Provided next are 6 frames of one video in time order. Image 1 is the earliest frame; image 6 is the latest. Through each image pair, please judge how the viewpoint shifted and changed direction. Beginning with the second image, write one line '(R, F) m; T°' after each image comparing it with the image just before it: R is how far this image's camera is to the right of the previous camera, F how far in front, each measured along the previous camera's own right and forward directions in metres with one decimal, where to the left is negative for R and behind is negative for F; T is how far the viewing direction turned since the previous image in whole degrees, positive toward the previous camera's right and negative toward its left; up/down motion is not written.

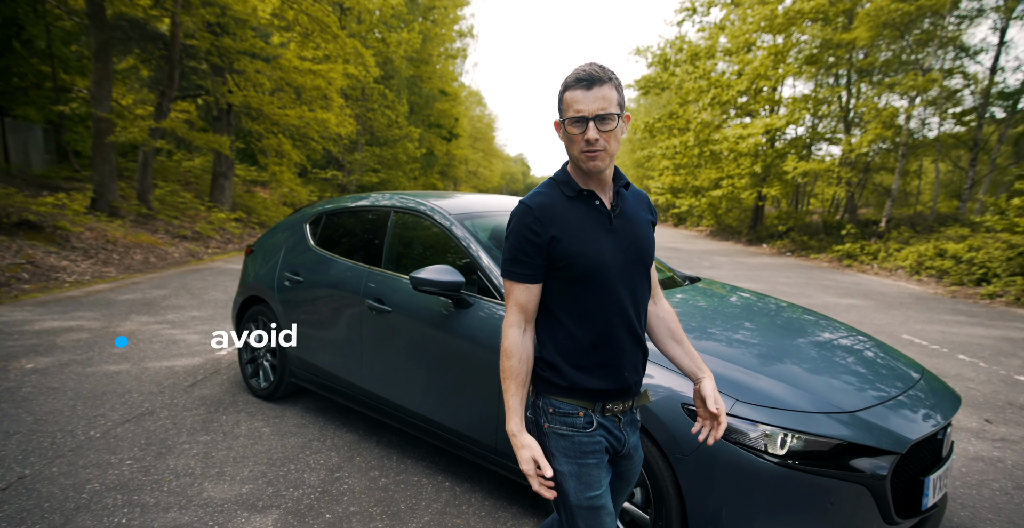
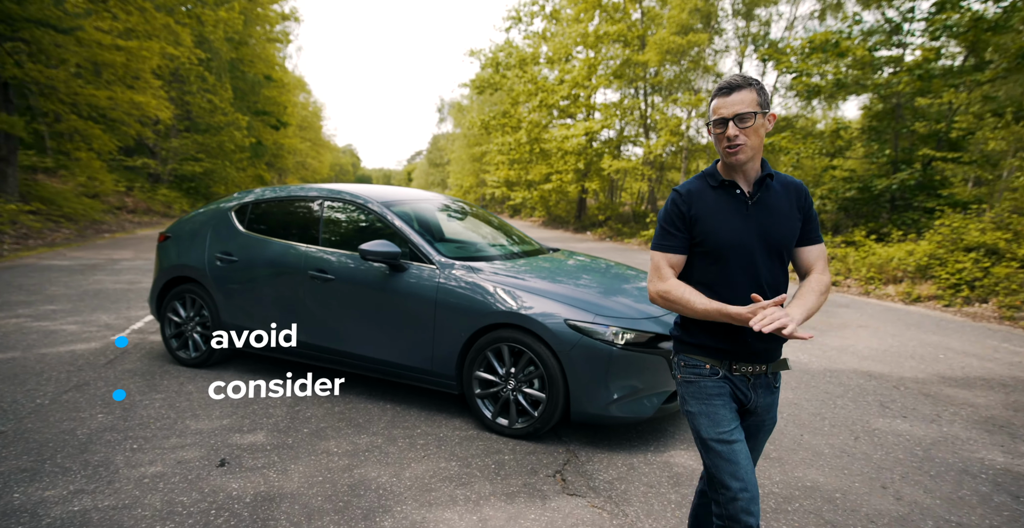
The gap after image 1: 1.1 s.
(-0.7, -1.1) m; +17°
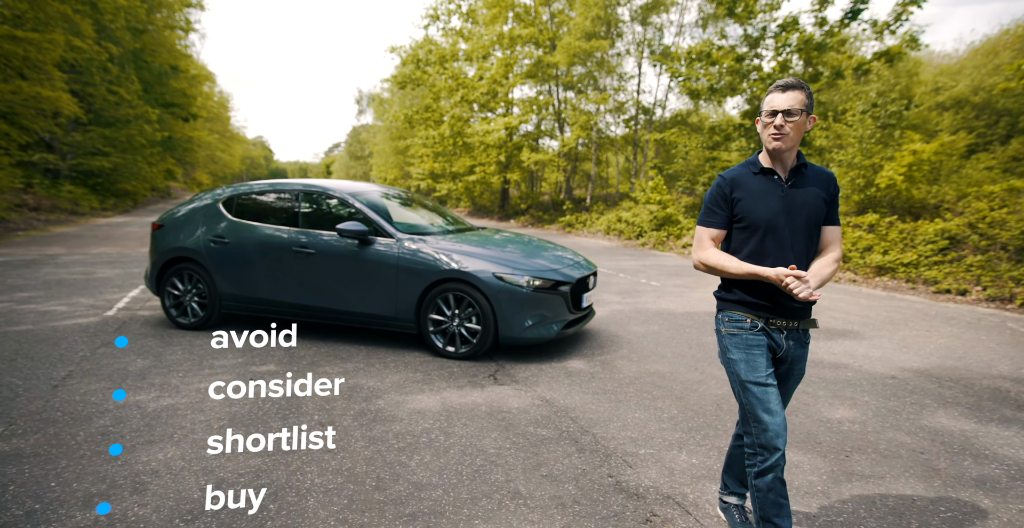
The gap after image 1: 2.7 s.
(-0.2, -1.5) m; +8°
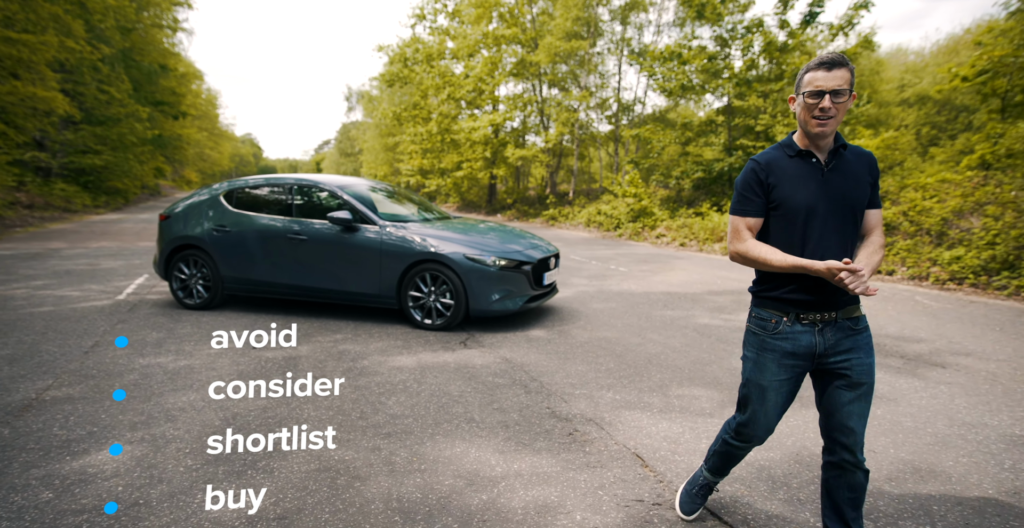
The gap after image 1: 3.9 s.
(+0.2, -0.7) m; +1°
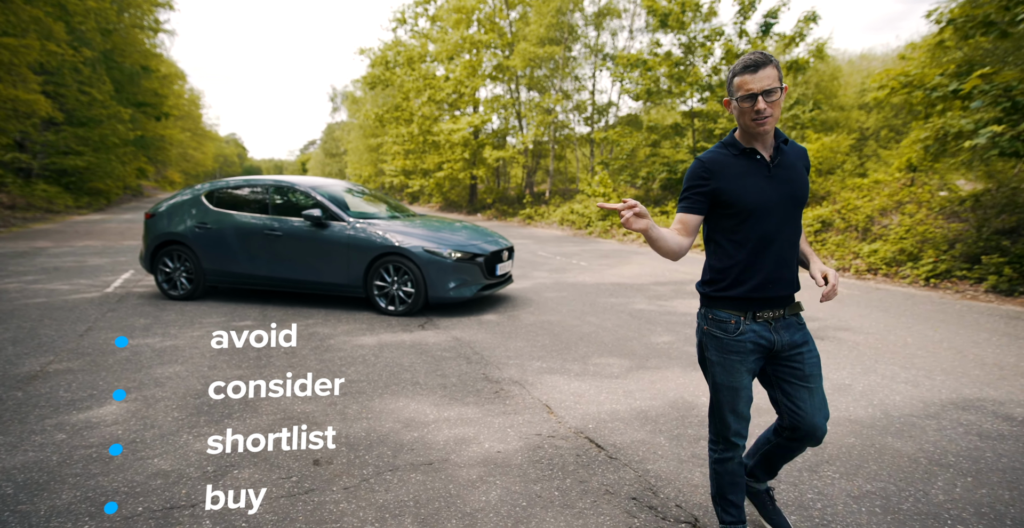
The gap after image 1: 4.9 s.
(+0.4, -0.7) m; +1°
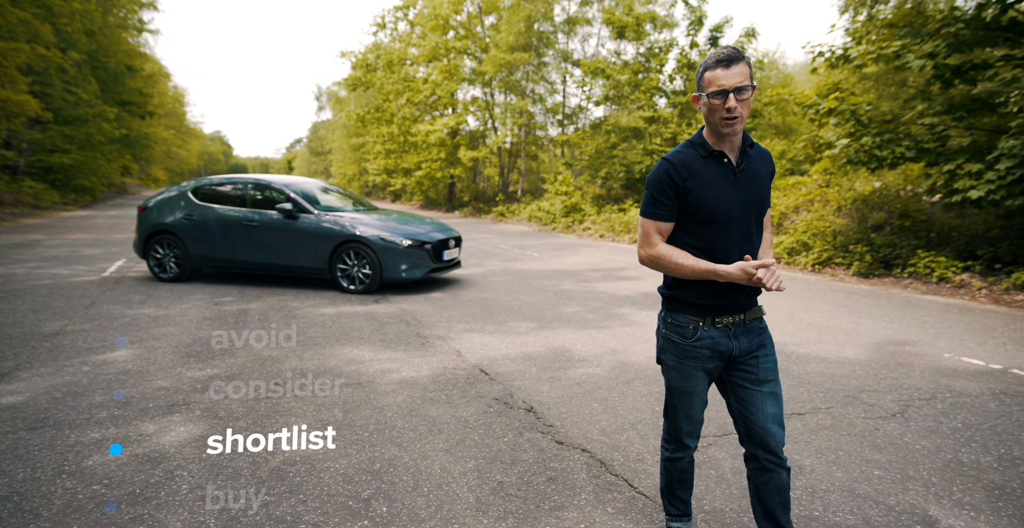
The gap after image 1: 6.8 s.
(+0.6, -1.2) m; +1°
